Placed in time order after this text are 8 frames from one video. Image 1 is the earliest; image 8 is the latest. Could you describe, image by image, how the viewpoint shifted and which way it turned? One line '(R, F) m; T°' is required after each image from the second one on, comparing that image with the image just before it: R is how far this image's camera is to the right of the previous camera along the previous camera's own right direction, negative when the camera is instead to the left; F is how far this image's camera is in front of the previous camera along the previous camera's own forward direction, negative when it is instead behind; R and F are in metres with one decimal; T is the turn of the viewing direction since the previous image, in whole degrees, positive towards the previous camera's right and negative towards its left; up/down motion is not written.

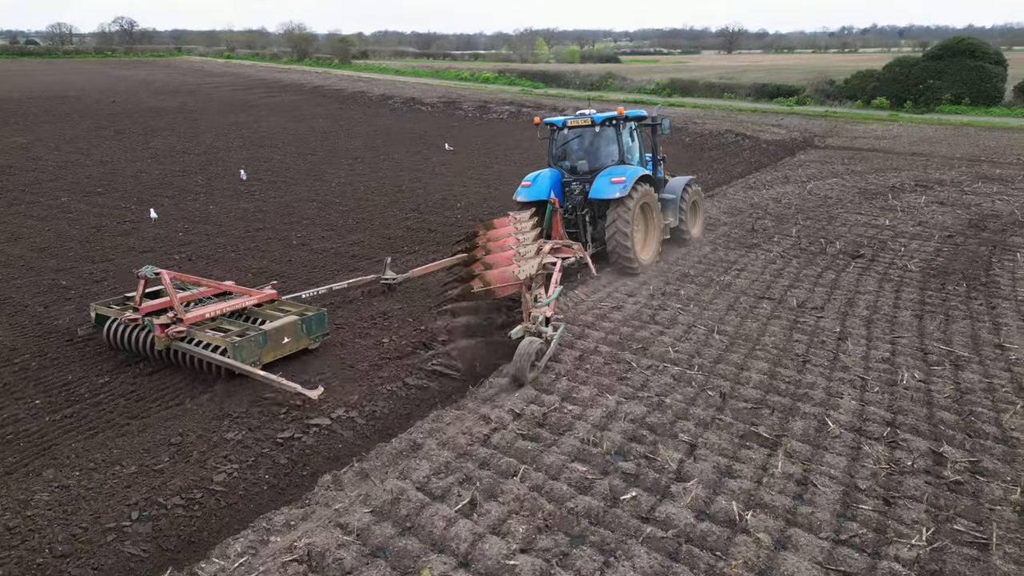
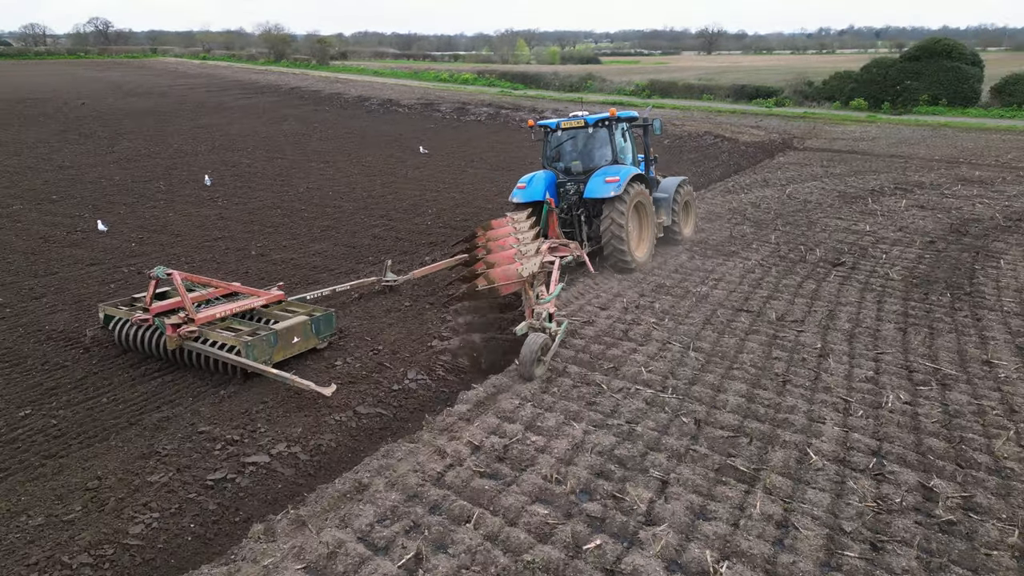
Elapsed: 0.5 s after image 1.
(+0.2, +0.4) m; +1°
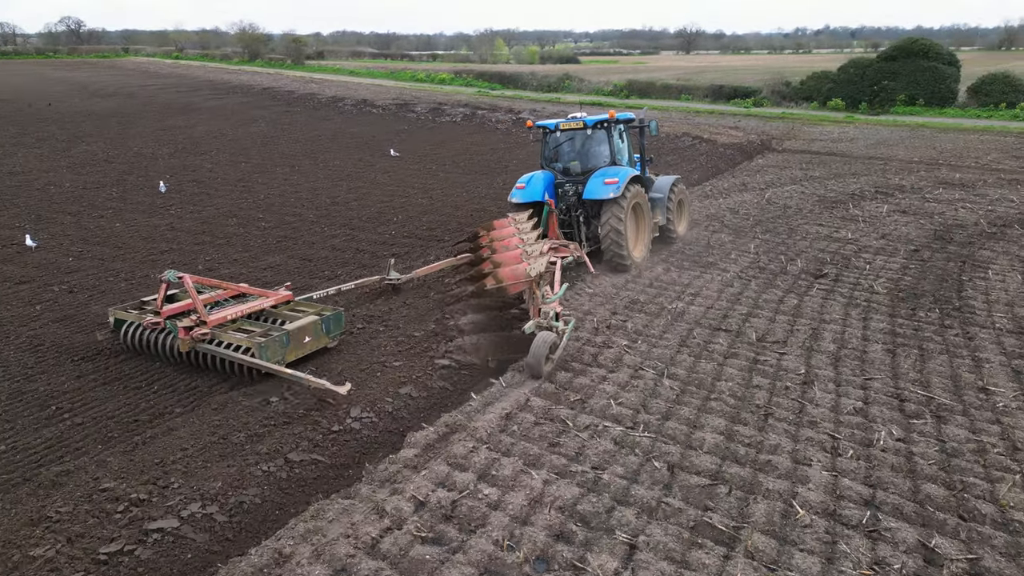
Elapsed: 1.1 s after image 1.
(+0.2, +0.5) m; +1°
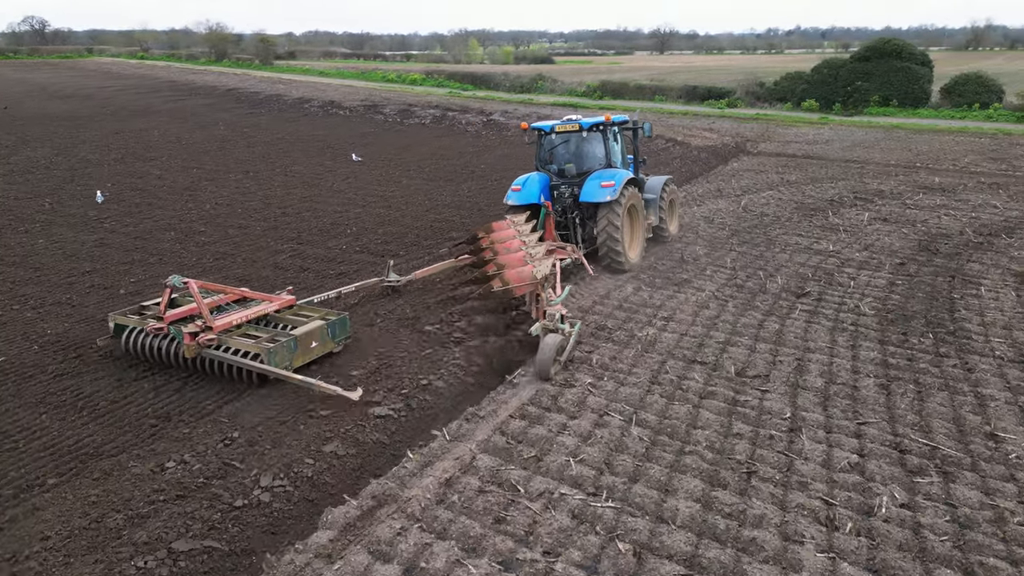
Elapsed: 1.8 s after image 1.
(+0.2, +0.7) m; +2°
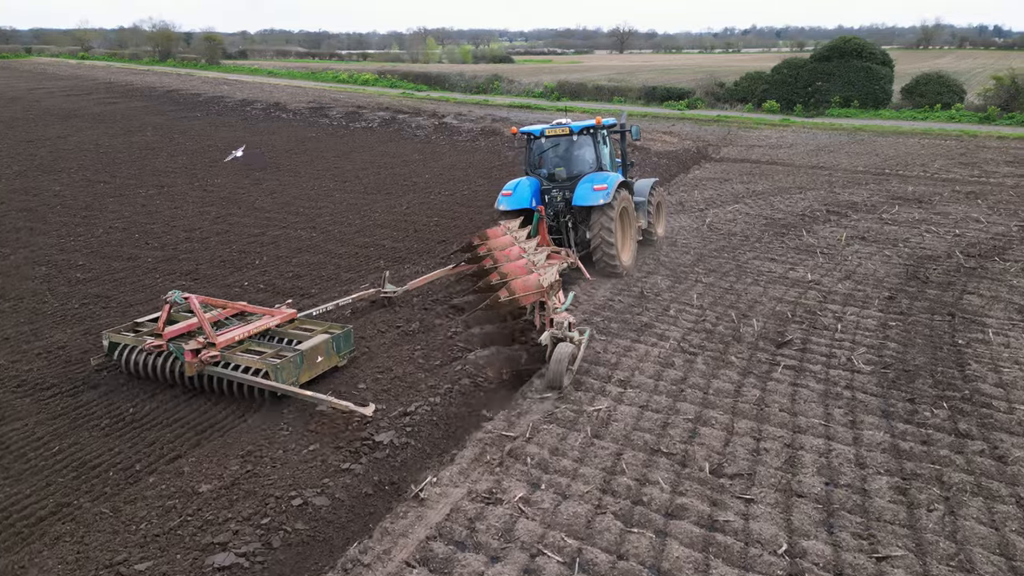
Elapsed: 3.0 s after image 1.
(+0.3, +1.4) m; +3°
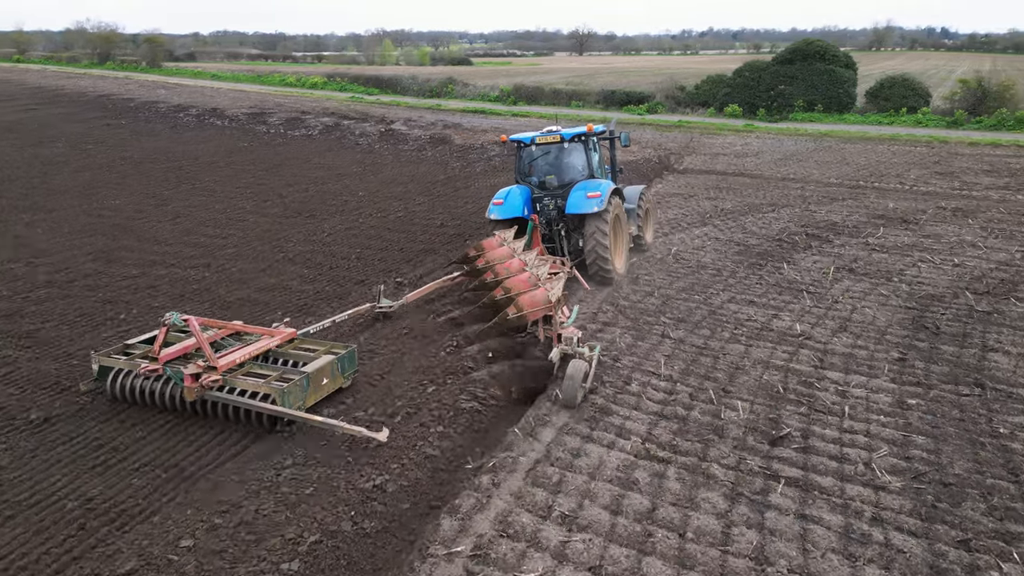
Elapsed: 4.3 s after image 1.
(+0.4, +1.6) m; +3°
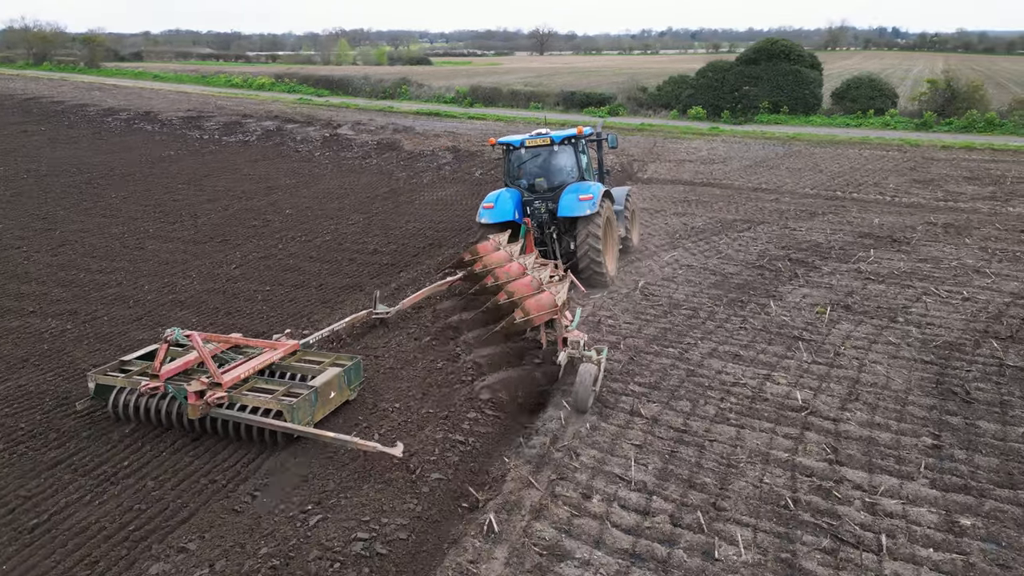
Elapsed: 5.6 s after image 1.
(+0.3, +1.5) m; +3°
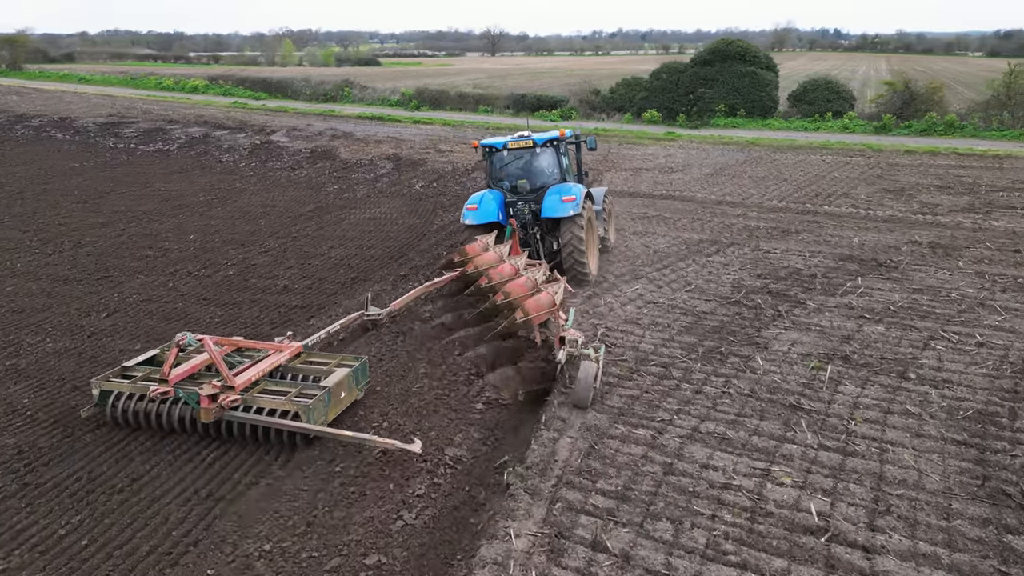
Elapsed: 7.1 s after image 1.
(+0.2, +1.5) m; +3°
